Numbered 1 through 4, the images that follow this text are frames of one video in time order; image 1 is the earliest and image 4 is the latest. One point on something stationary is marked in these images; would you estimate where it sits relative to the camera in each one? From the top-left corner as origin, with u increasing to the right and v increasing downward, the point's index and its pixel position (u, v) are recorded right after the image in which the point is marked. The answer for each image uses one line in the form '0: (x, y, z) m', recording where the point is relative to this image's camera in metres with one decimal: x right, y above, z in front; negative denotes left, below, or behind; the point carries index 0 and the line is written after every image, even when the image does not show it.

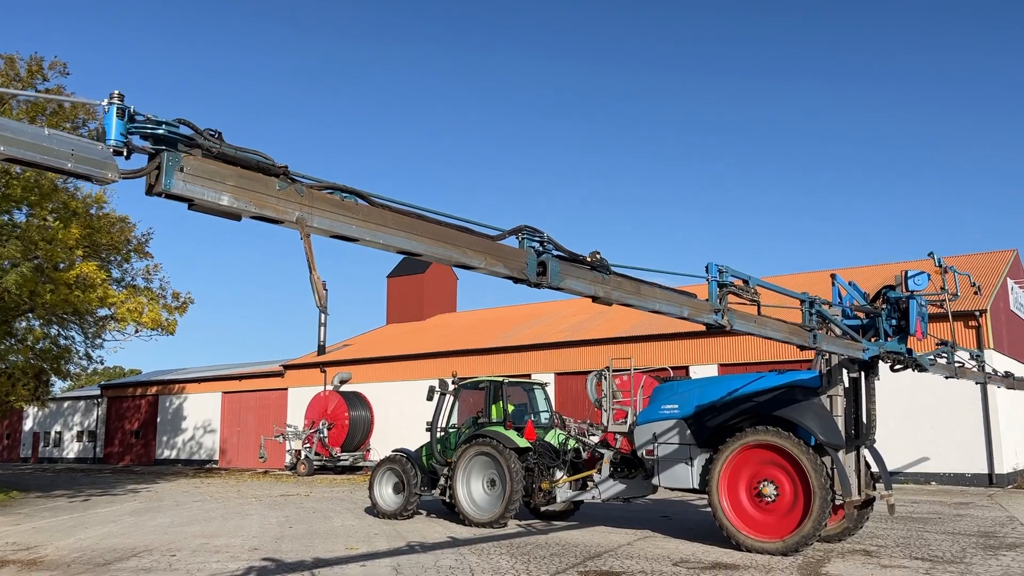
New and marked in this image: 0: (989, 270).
0: (+12.1, +0.4, +19.6) m
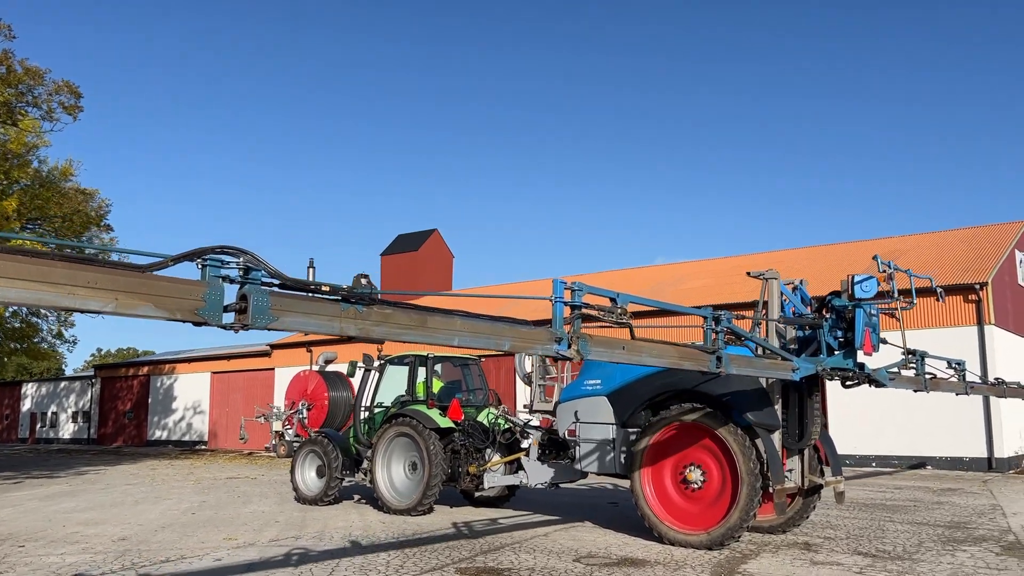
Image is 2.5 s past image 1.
0: (+11.5, +1.1, +18.3) m
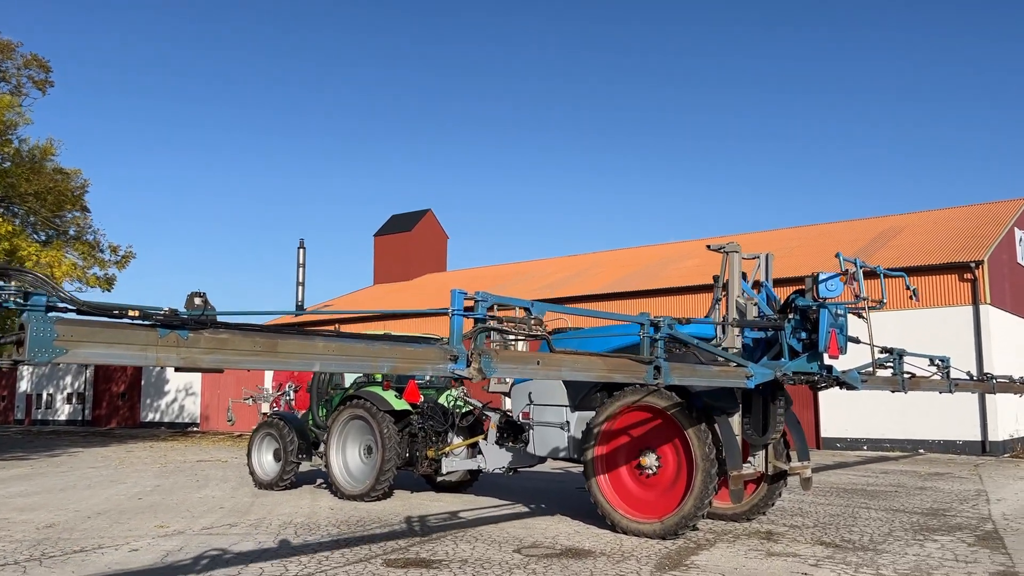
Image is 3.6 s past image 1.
0: (+11.1, +1.6, +17.8) m
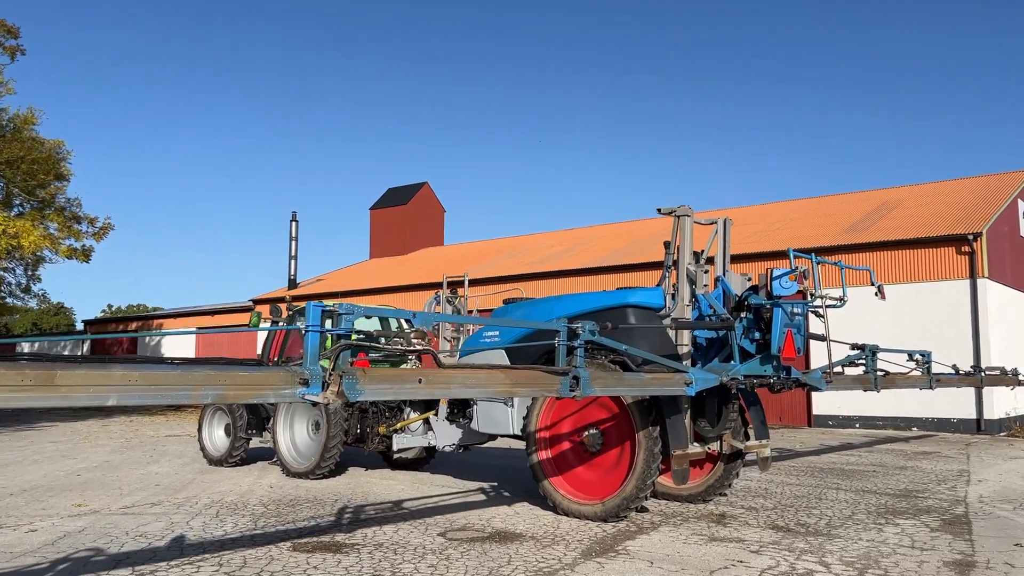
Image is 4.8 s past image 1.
0: (+10.7, +2.2, +17.1) m
